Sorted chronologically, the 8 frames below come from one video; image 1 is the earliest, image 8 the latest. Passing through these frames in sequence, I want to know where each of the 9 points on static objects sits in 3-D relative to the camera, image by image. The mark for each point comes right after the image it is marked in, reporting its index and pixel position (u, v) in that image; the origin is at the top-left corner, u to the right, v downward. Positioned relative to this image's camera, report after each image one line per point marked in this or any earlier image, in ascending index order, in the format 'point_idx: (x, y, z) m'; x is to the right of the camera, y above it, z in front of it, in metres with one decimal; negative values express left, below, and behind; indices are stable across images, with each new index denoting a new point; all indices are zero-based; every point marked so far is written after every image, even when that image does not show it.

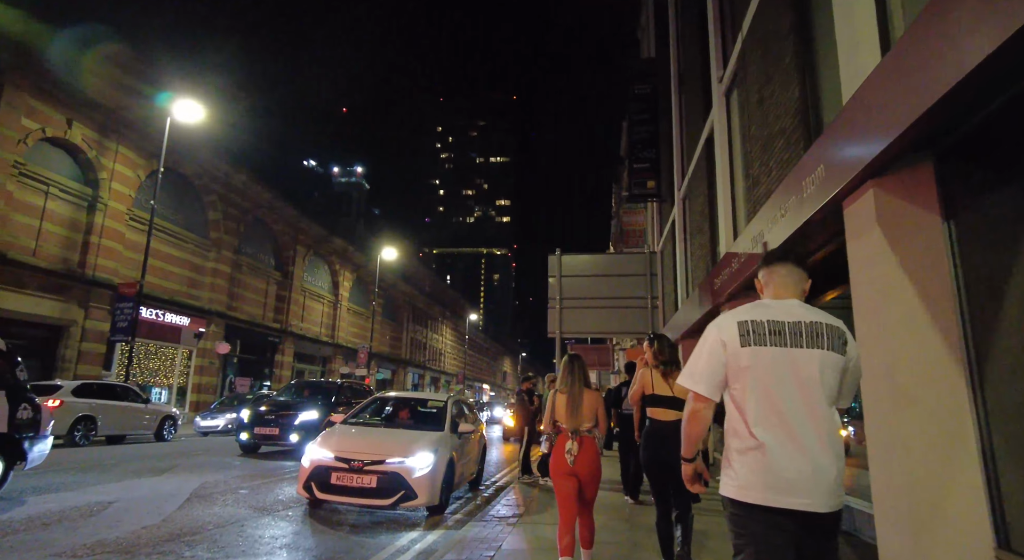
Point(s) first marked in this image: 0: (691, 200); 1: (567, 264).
0: (+4.0, +1.8, +13.3) m
1: (+1.1, +0.4, +12.3) m
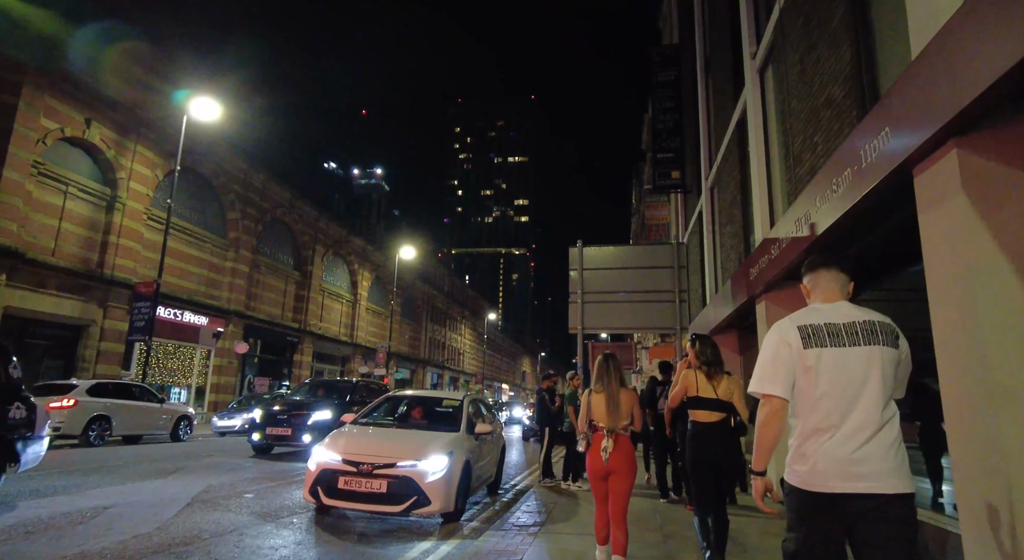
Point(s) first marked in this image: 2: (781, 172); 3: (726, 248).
0: (+4.4, +1.9, +12.7) m
1: (+1.5, +0.5, +11.7) m
2: (+3.9, +1.5, +8.5) m
3: (+4.3, +0.6, +12.0) m
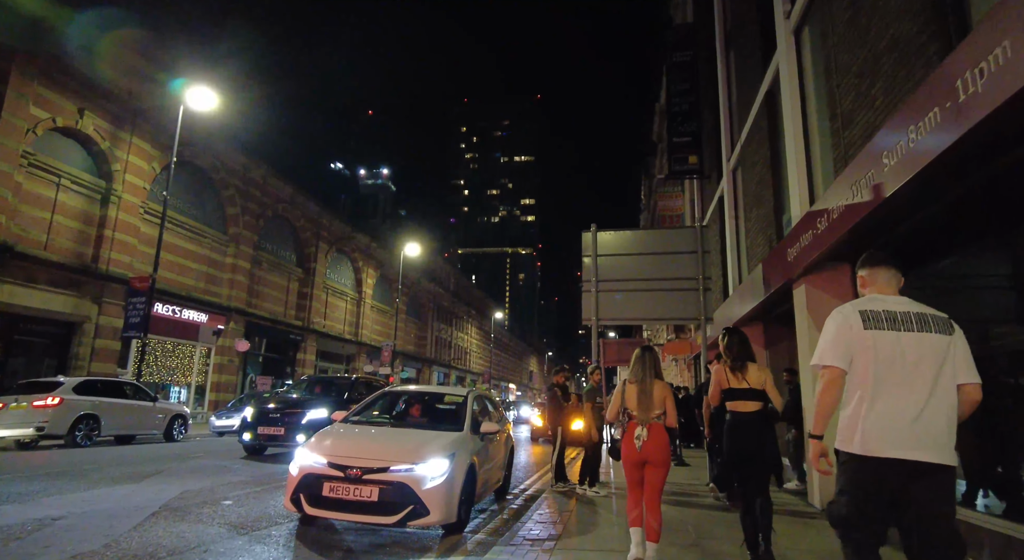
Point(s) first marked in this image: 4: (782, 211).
0: (+4.6, +2.2, +11.8) m
1: (+1.7, +0.7, +10.9) m
2: (+4.0, +1.8, +7.6) m
3: (+4.5, +0.9, +11.1) m
4: (+4.2, +1.1, +9.4) m
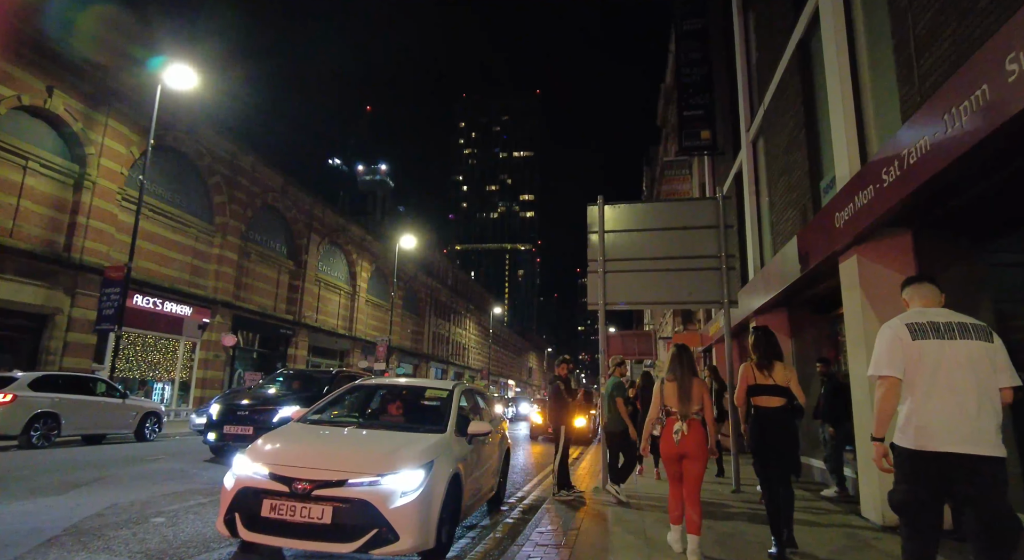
0: (+4.5, +2.5, +10.5) m
1: (+1.6, +1.0, +9.6) m
2: (+3.9, +2.1, +6.4) m
3: (+4.4, +1.2, +9.9) m
4: (+4.2, +1.4, +8.2) m
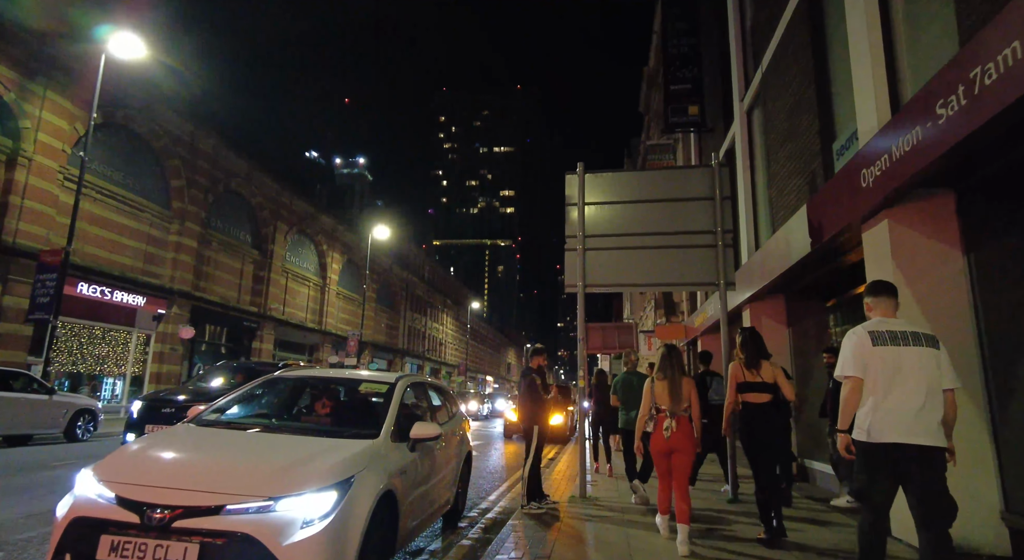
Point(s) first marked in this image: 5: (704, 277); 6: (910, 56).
0: (+4.0, +2.8, +9.4) m
1: (+1.1, +1.3, +8.5) m
2: (+3.6, +2.3, +5.3) m
3: (+3.9, +1.5, +8.8) m
4: (+3.8, +1.7, +7.1) m
5: (+2.6, +0.1, +8.0) m
6: (+3.6, +2.0, +5.4) m
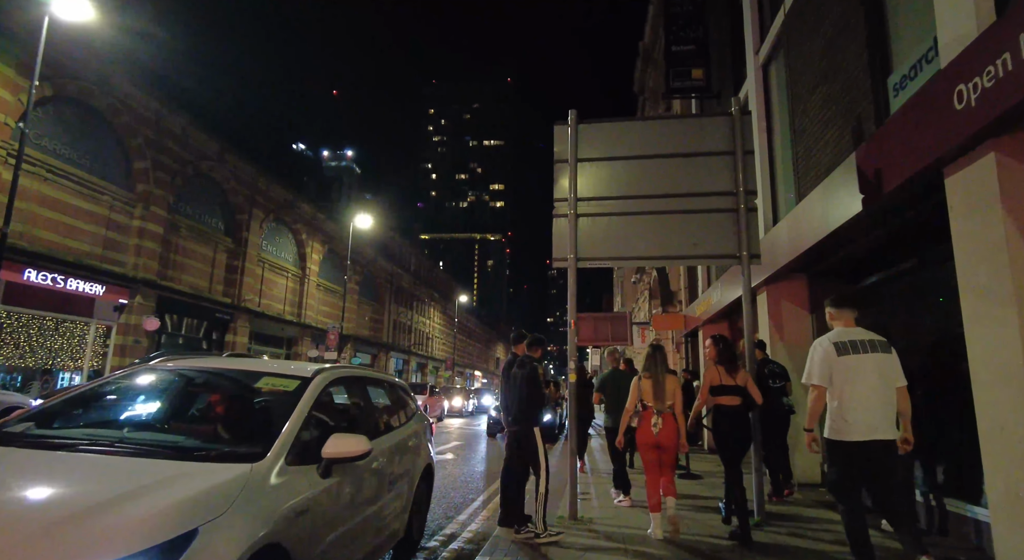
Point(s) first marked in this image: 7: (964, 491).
0: (+3.8, +3.1, +8.0) m
1: (+0.9, +1.6, +7.0) m
2: (+3.3, +2.6, +3.9) m
3: (+3.7, +1.8, +7.4) m
4: (+3.5, +1.9, +5.7) m
5: (+2.3, +0.4, +6.6) m
6: (+3.3, +2.3, +4.0) m
7: (+4.2, -1.9, +5.5) m
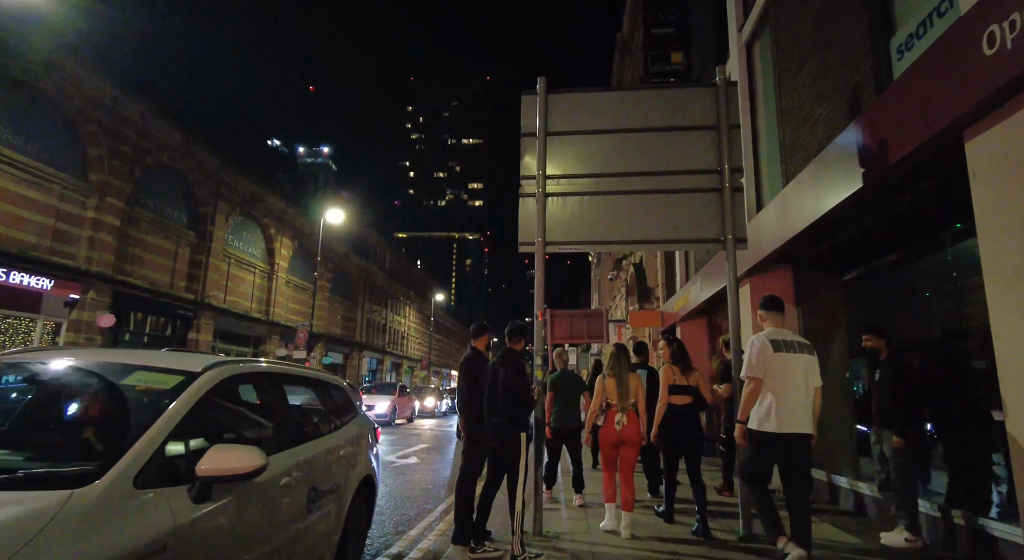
0: (+3.3, +3.2, +7.4) m
1: (+0.5, +1.8, +6.3) m
2: (+3.1, +2.7, +3.3) m
3: (+3.3, +1.9, +6.8) m
4: (+3.2, +2.1, +5.1) m
5: (+1.9, +0.5, +5.9) m
6: (+3.1, +2.4, +3.4) m
7: (+3.8, -1.8, +5.0) m
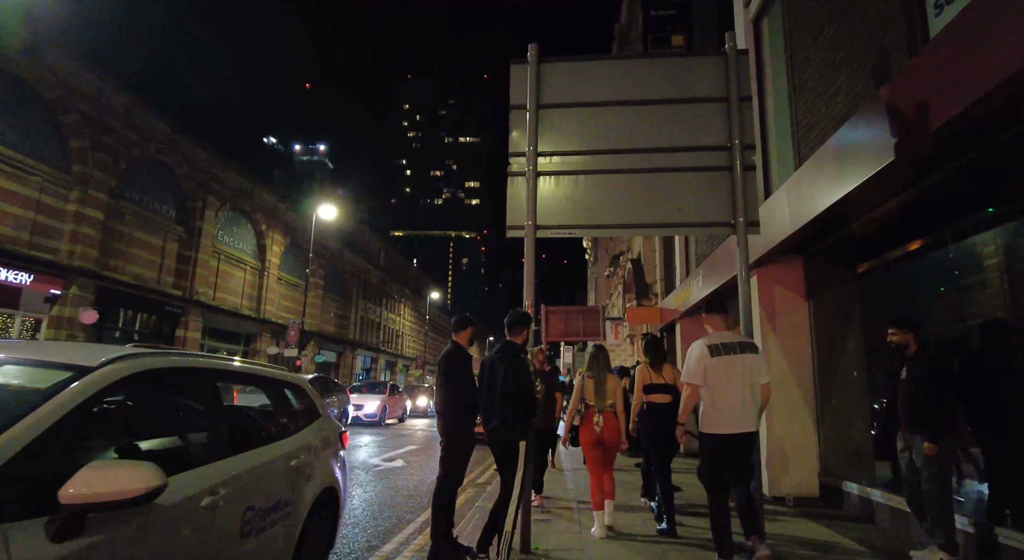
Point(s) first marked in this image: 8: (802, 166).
0: (+3.2, +3.3, +6.9) m
1: (+0.4, +1.9, +5.7) m
2: (+3.0, +2.8, +2.7) m
3: (+3.1, +2.0, +6.2) m
4: (+3.1, +2.2, +4.5) m
5: (+1.8, +0.6, +5.4) m
6: (+3.0, +2.5, +2.8) m
7: (+3.7, -1.7, +4.4) m
8: (+3.2, +1.2, +6.5) m
